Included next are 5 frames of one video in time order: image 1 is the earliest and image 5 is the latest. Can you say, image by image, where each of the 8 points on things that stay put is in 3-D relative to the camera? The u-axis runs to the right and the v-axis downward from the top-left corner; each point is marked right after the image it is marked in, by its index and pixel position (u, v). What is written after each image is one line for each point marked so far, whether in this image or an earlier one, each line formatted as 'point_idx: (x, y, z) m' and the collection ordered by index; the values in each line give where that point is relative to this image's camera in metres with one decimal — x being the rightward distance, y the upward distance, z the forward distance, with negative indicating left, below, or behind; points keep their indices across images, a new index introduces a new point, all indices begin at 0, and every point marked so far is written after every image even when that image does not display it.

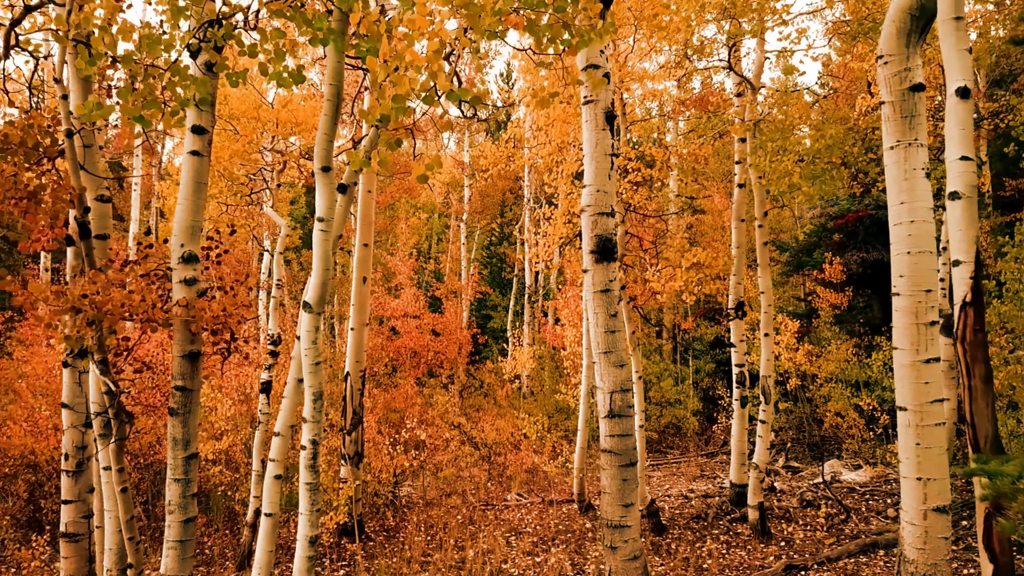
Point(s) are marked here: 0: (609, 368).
0: (+1.1, -0.9, +5.1) m
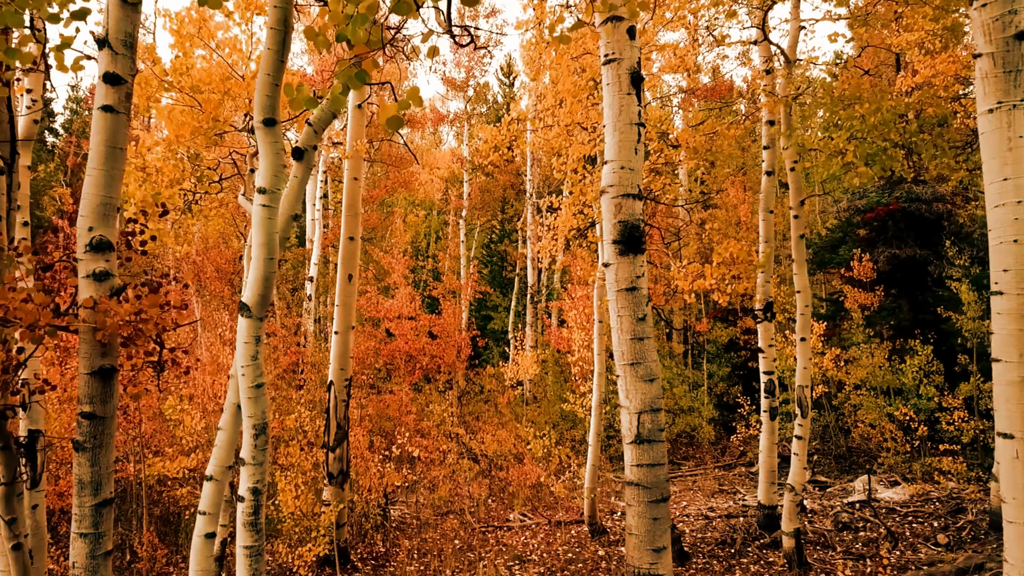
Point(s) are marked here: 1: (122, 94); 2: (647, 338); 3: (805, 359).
0: (+1.1, -0.9, +4.2) m
1: (-2.6, +1.3, +3.0) m
2: (+1.3, -0.5, +4.2) m
3: (+4.6, -1.1, +7.0) m
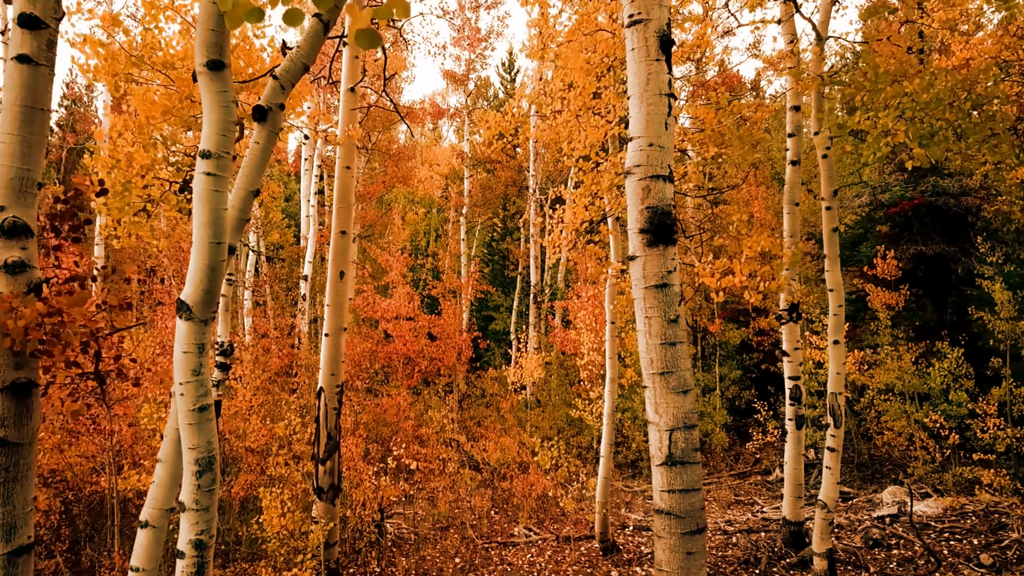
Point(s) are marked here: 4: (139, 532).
0: (+1.2, -0.9, +3.6) m
1: (-2.5, +1.3, +2.4) m
2: (+1.3, -0.4, +3.6) m
3: (+4.7, -1.1, +6.4) m
4: (-1.8, -1.2, +2.2) m
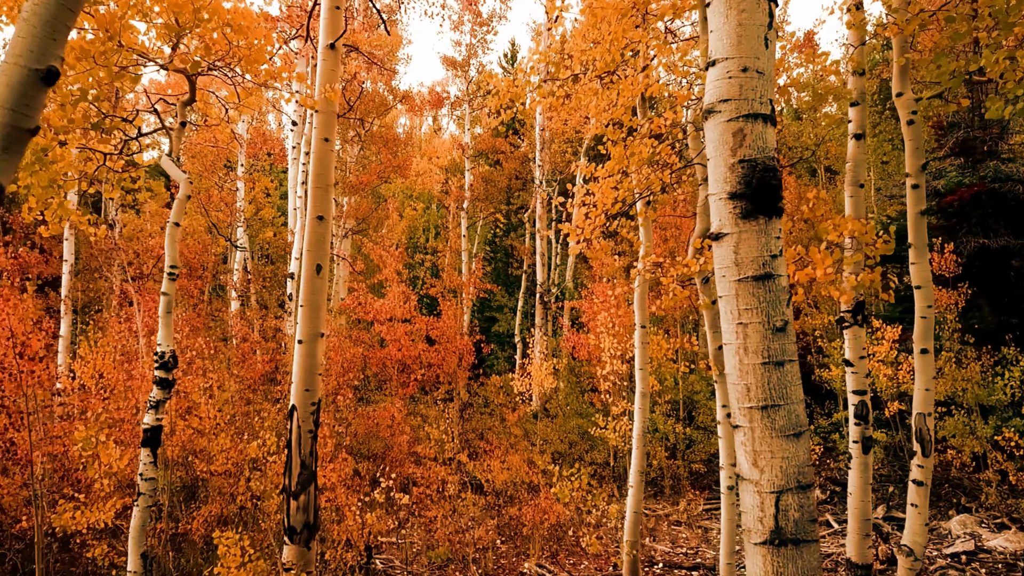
0: (+1.4, -0.8, +2.4) m
1: (-2.4, +1.4, +1.2) m
2: (+1.5, -0.4, +2.4) m
3: (+4.8, -1.1, +5.2) m
4: (-1.6, -1.1, +1.0) m
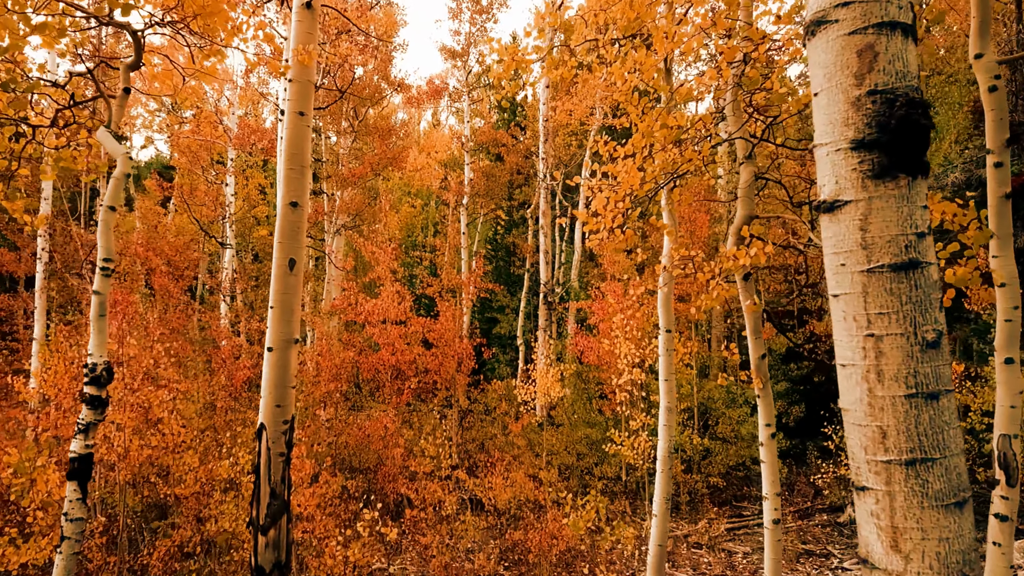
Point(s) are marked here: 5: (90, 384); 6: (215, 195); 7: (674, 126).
0: (+1.4, -0.8, +1.6) m
1: (-2.3, +1.4, +0.4) m
2: (+1.6, -0.4, +1.6) m
3: (+4.9, -1.0, +4.4) m
4: (-1.6, -1.1, +0.2) m
5: (-3.5, -0.8, +3.8) m
6: (-10.2, +3.2, +15.4) m
7: (+1.6, +1.6, +4.5) m
